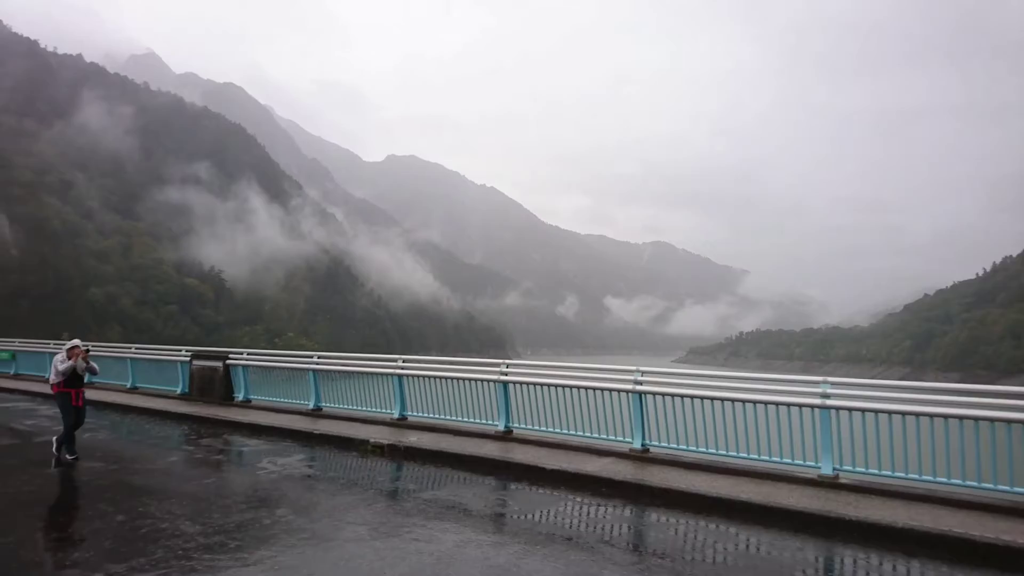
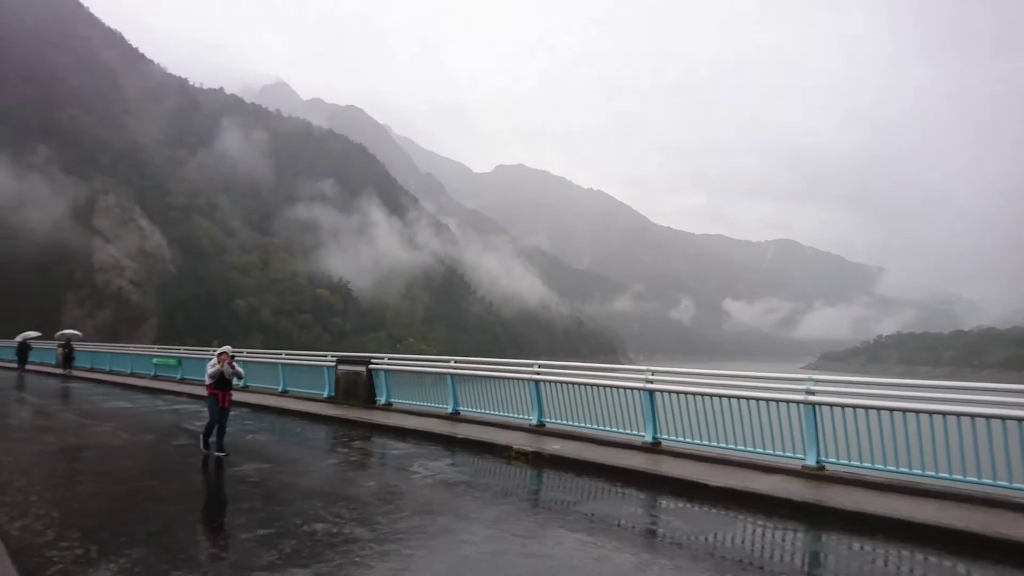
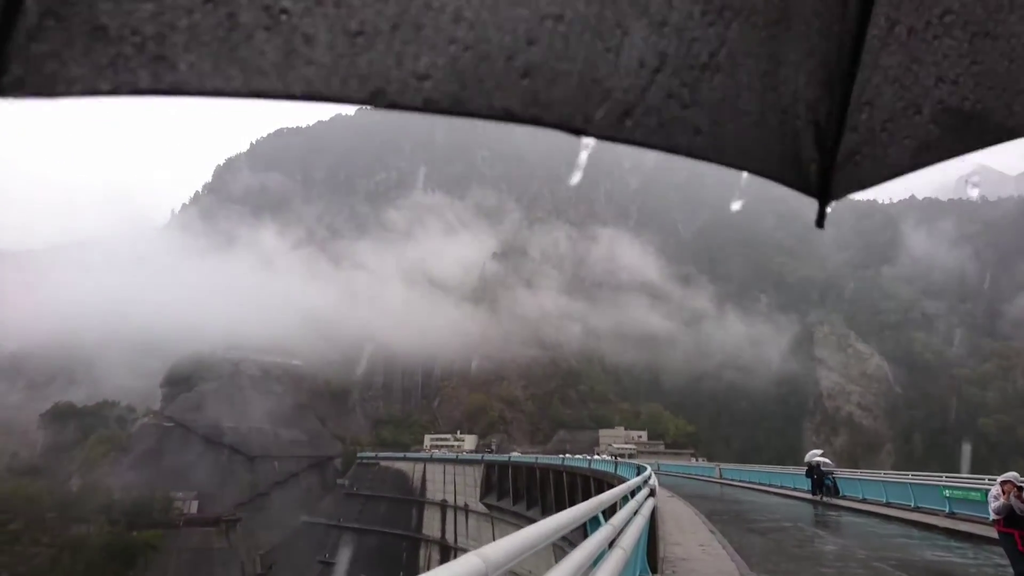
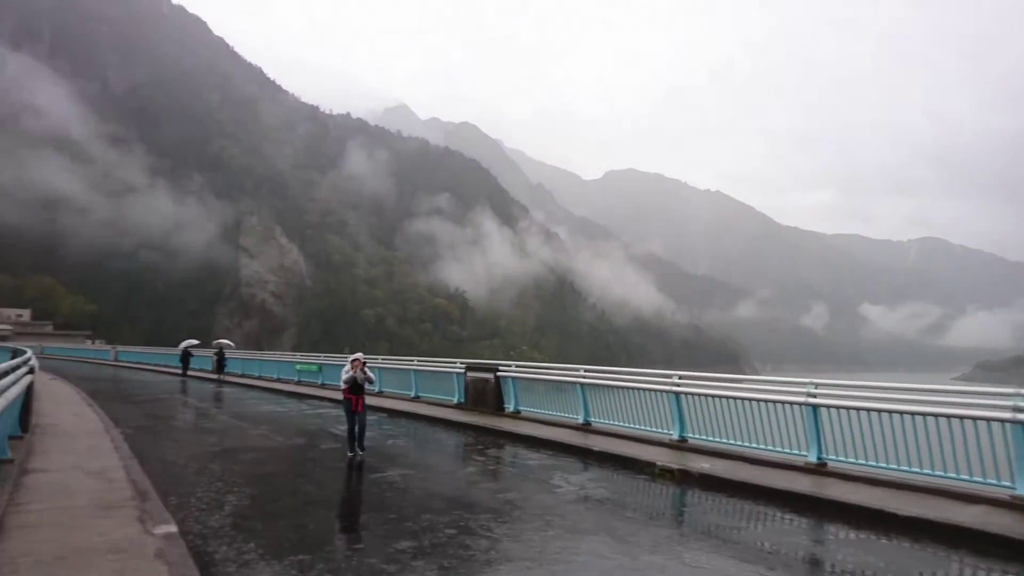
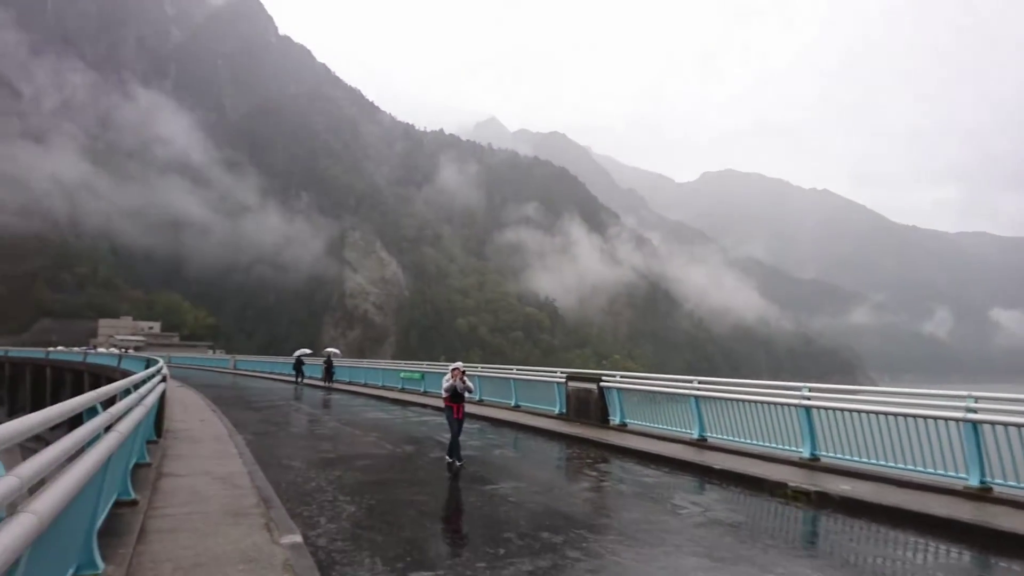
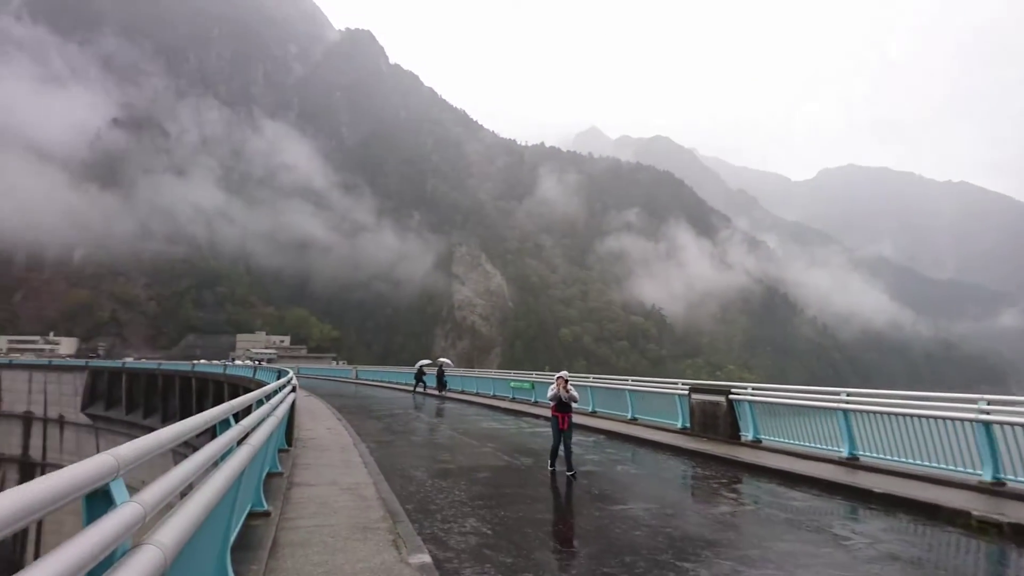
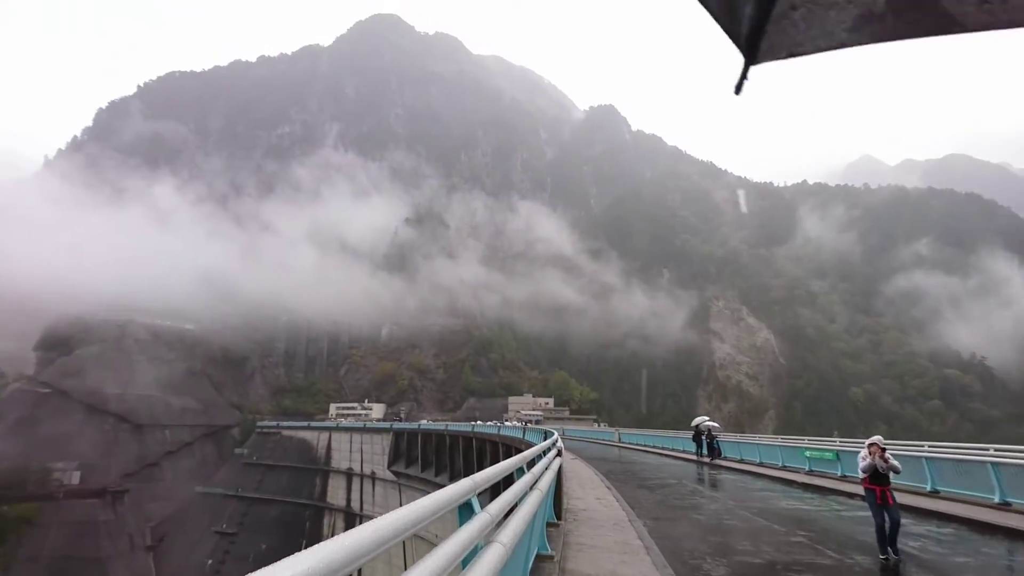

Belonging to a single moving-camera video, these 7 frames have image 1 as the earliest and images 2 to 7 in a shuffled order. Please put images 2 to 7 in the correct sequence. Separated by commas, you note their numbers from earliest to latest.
2, 4, 5, 6, 7, 3
